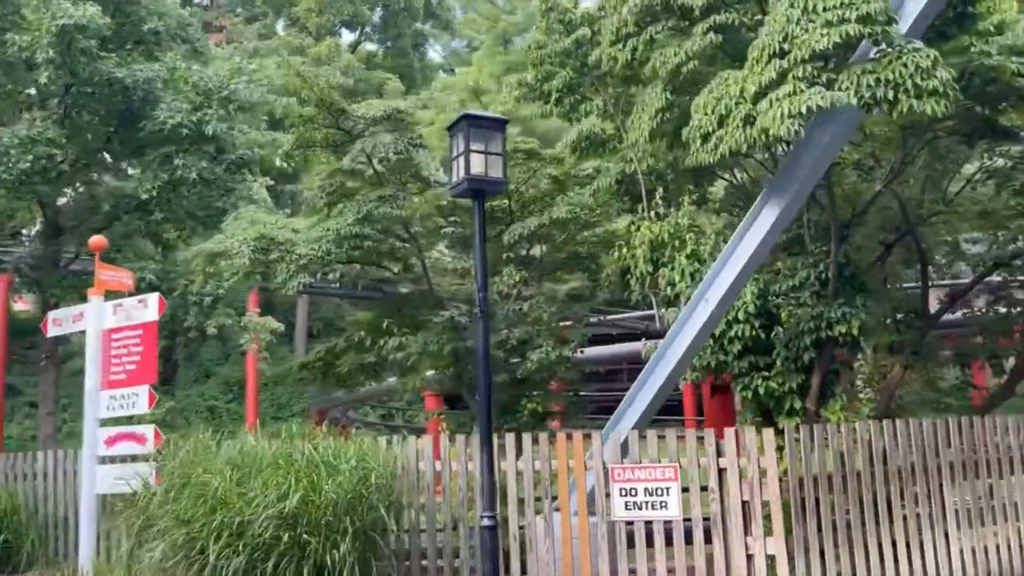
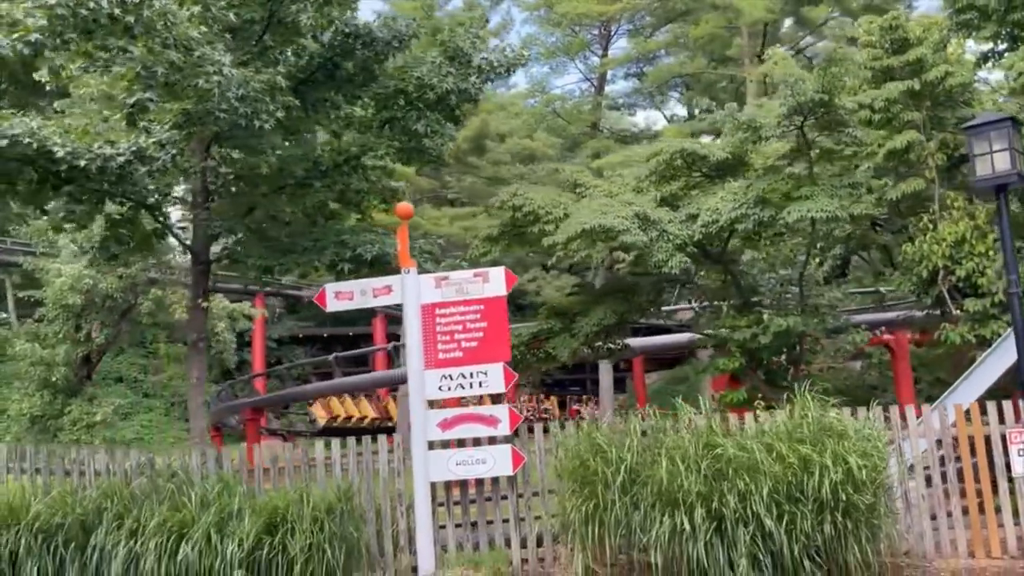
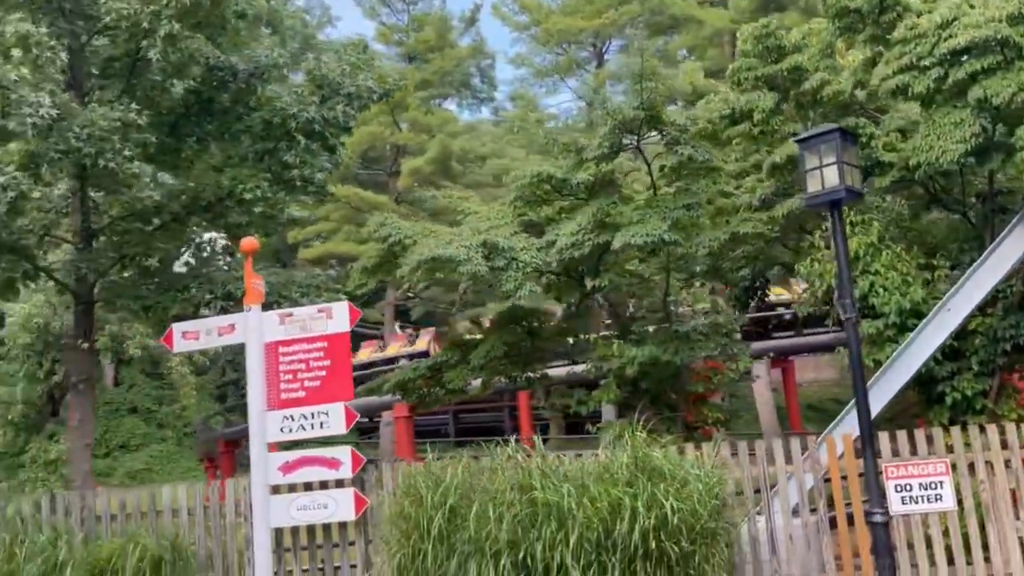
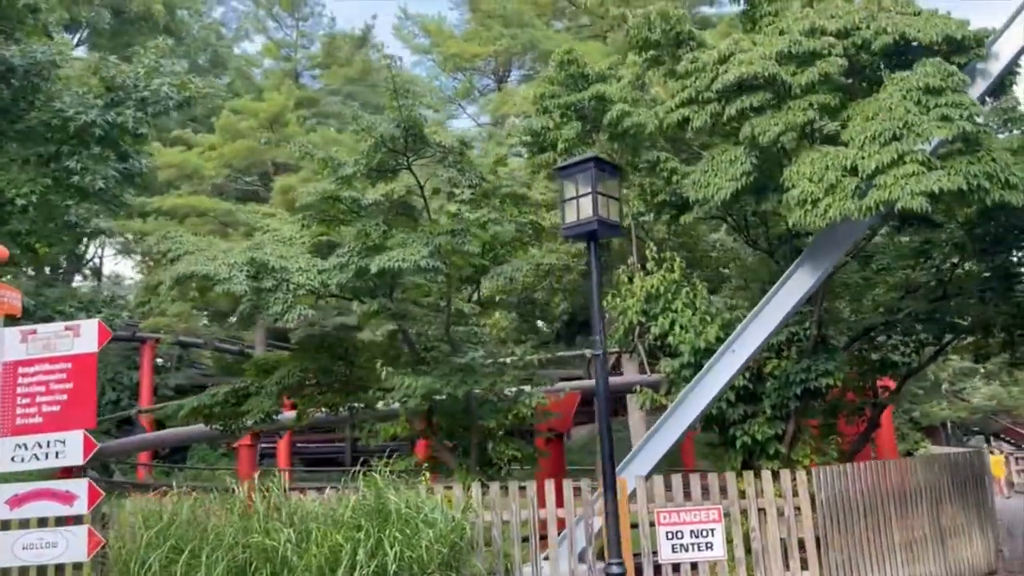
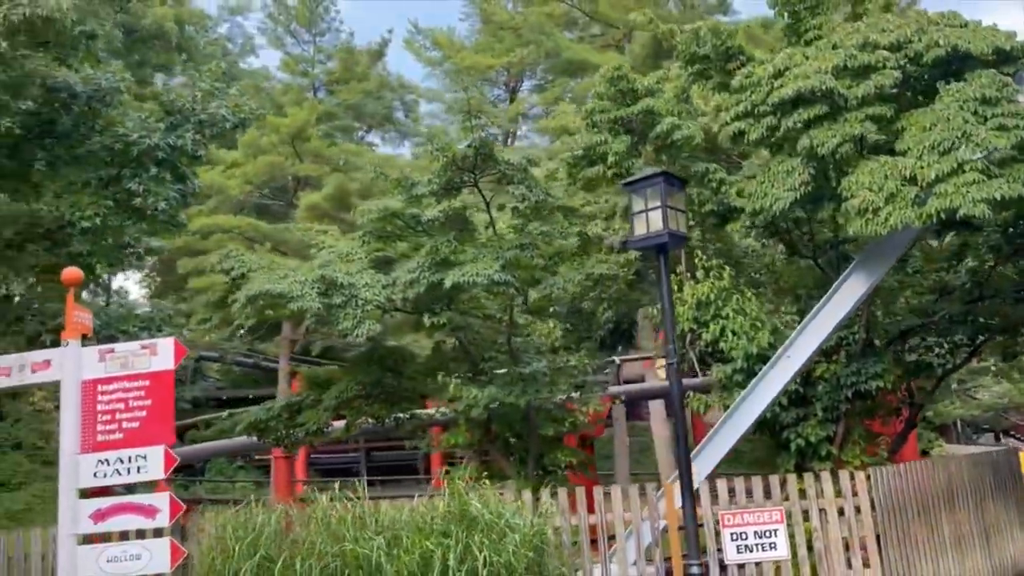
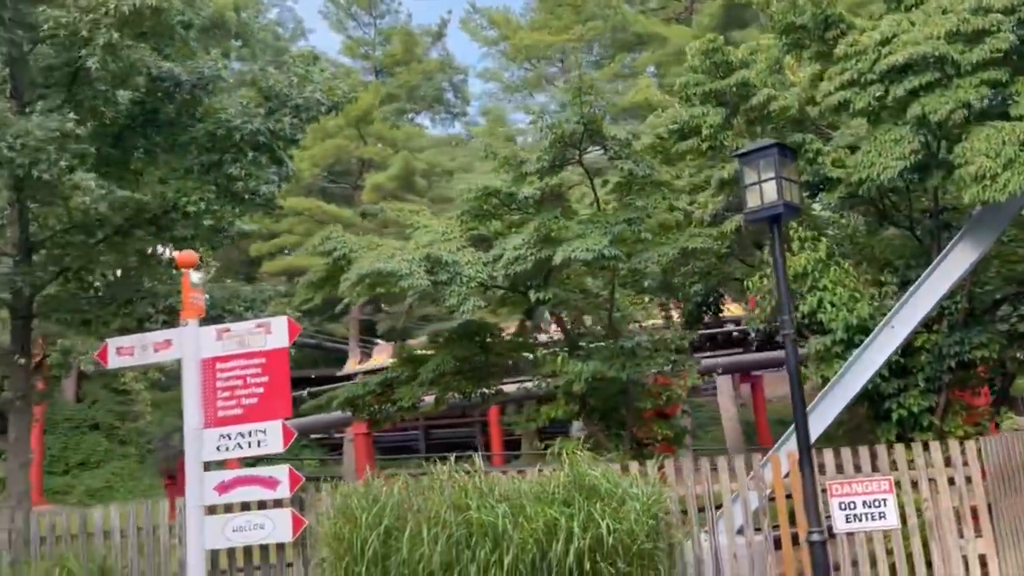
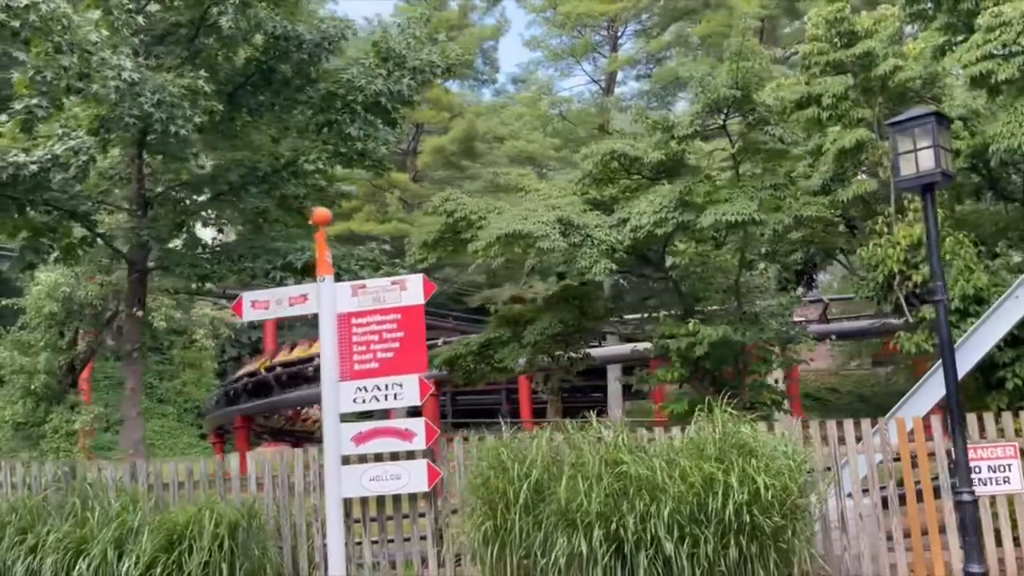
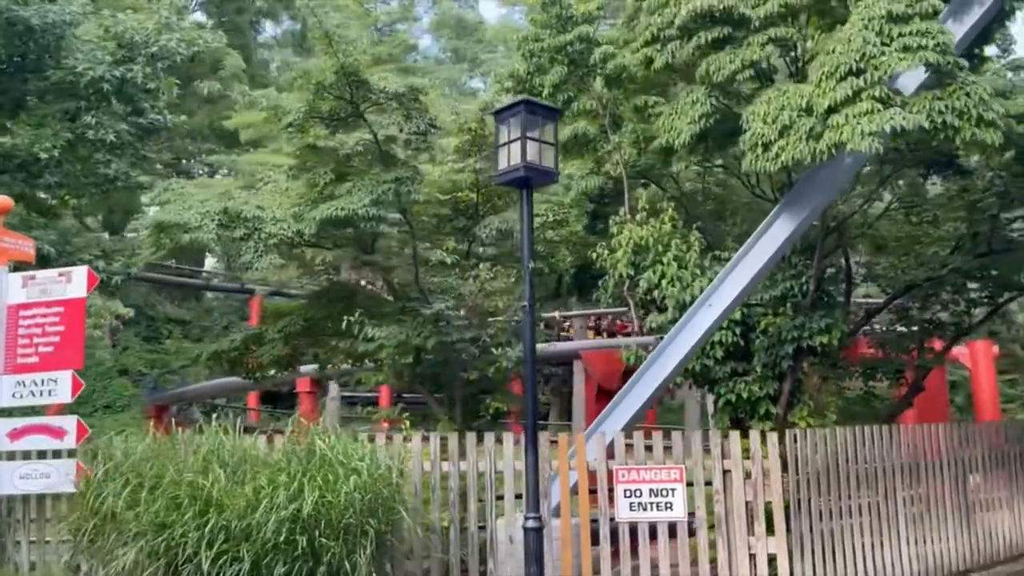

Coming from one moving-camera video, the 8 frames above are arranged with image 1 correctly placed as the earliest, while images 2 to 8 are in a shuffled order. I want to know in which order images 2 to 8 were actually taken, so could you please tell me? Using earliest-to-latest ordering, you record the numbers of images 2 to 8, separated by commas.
8, 4, 5, 6, 3, 7, 2
